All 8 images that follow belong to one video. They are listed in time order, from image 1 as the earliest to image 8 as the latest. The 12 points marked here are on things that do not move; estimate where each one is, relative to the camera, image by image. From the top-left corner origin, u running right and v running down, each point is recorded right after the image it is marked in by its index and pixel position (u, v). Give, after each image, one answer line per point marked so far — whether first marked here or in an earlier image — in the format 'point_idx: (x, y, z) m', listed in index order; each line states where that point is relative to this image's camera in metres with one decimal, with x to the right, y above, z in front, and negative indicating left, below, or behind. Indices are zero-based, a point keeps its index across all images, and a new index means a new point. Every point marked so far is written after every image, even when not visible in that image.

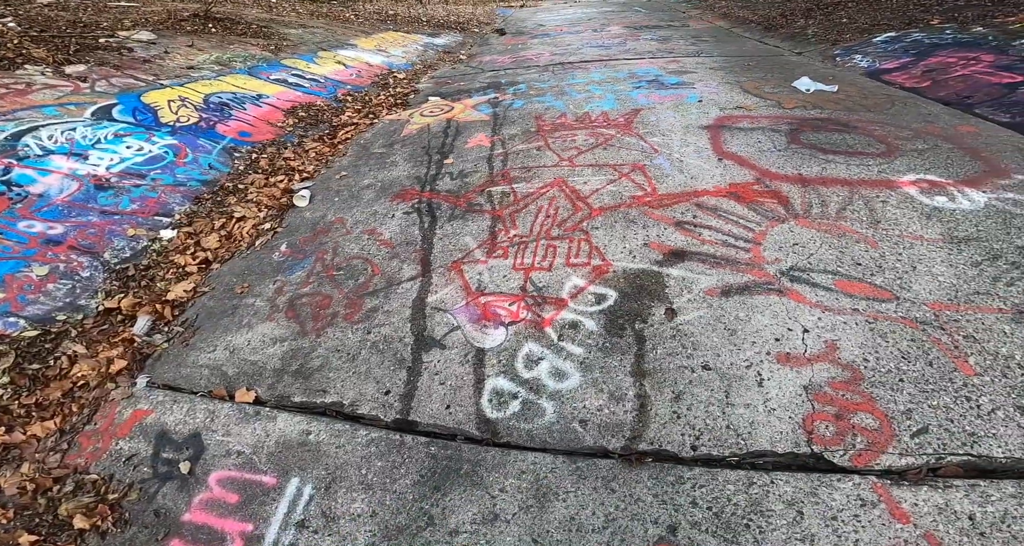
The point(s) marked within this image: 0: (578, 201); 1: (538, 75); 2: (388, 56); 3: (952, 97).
0: (+0.6, +0.6, +4.1) m
1: (+0.5, +3.2, +8.0) m
2: (-2.4, +4.4, +10.0) m
3: (+5.3, +2.1, +5.9) m
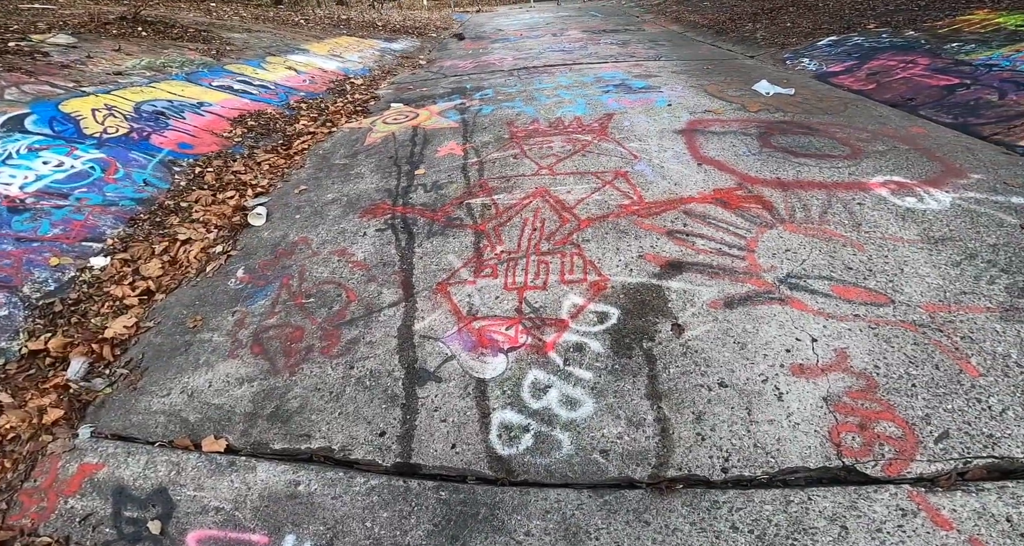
0: (+0.4, +0.5, +3.9) m
1: (-0.1, +3.0, +7.9) m
2: (-3.3, +4.1, +9.5) m
3: (+4.9, +2.2, +6.2) m
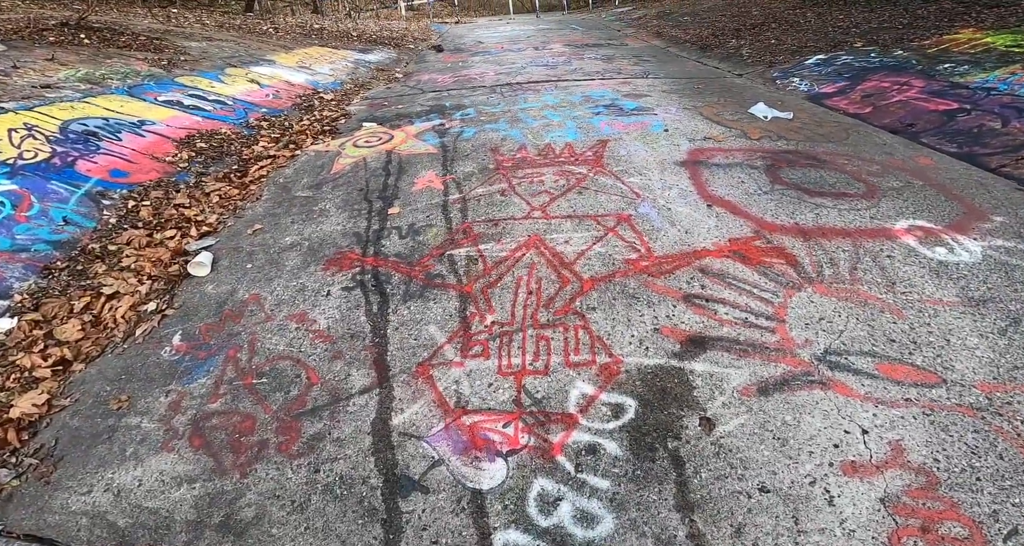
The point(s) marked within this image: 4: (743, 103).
0: (+0.4, 0.0, +3.4) m
1: (-0.4, +2.6, +7.3) m
2: (-3.7, +3.6, +8.8) m
3: (+4.6, +1.8, +6.0) m
4: (+3.1, +2.3, +6.7) m
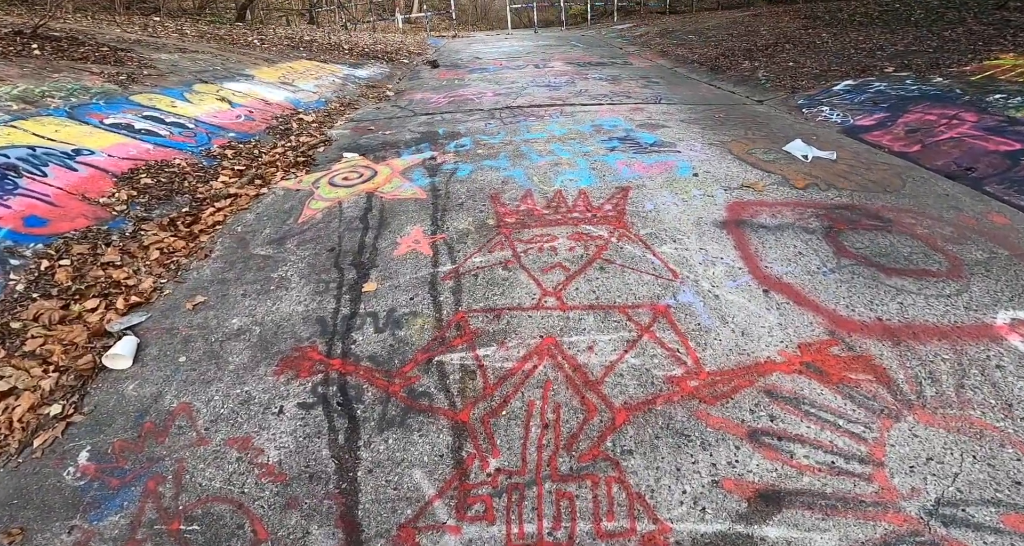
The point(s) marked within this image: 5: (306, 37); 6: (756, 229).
0: (+0.4, -0.6, +2.6) m
1: (-0.4, +1.9, +6.5) m
2: (-3.7, +3.0, +7.9) m
3: (+4.7, +1.1, +5.2) m
4: (+3.1, +1.6, +5.9) m
5: (-5.2, +5.8, +12.1) m
6: (+1.9, +0.3, +3.8) m
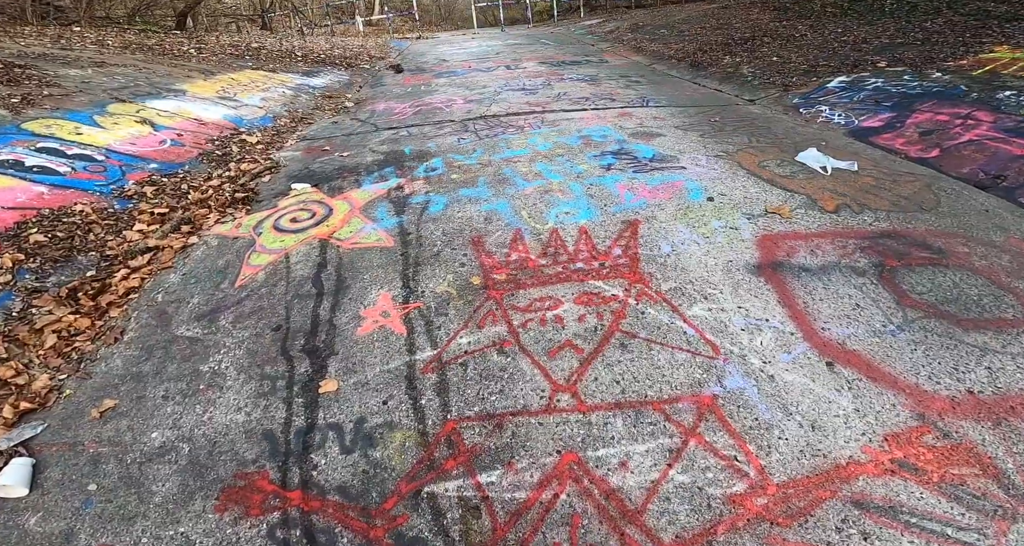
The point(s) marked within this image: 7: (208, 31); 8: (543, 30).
0: (+0.5, -1.0, +2.0) m
1: (-0.6, +1.5, +5.8) m
2: (-4.0, +2.4, +7.0) m
3: (+4.5, +0.9, +4.8) m
4: (+3.0, +1.4, +5.4) m
5: (-5.9, +5.2, +11.0) m
6: (+1.9, 0.0, +3.2) m
7: (-9.1, +7.2, +14.7) m
8: (+1.2, +9.5, +19.3) m
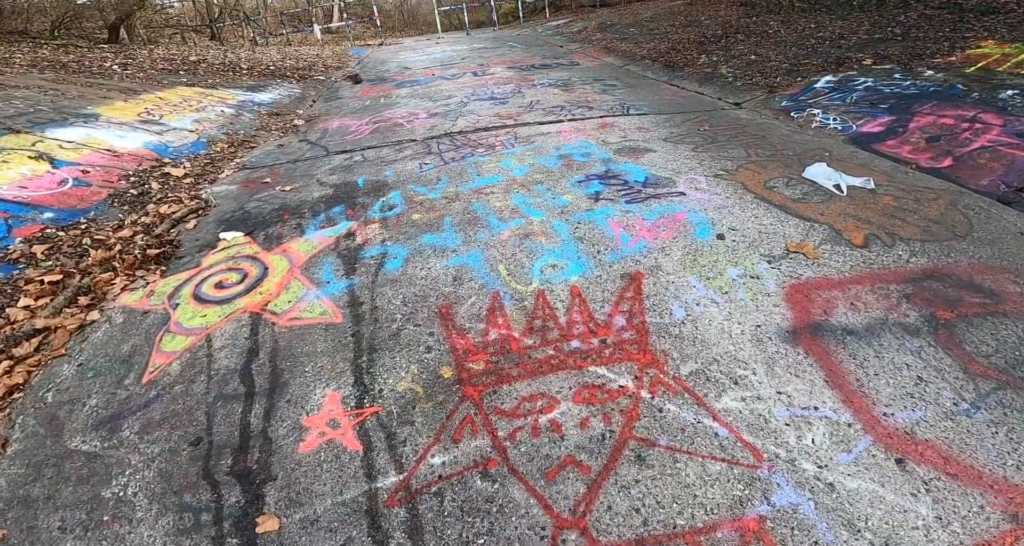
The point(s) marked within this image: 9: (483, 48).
0: (+0.5, -1.4, +1.4) m
1: (-0.9, +1.1, +5.1) m
2: (-4.4, +1.8, +6.1) m
3: (+4.3, +0.7, +4.3) m
4: (+2.7, +1.1, +4.8) m
5: (-6.6, +4.5, +10.0) m
6: (+1.8, -0.3, +2.7) m
7: (-10.1, +6.4, +13.5) m
8: (-0.1, +9.2, +18.6) m
9: (-0.8, +6.4, +13.9) m
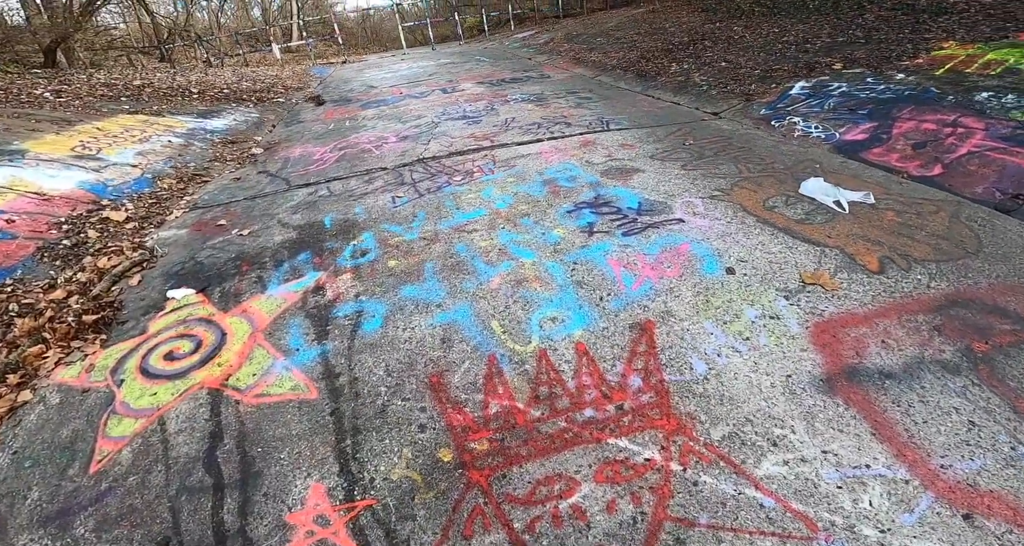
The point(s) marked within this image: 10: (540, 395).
0: (+0.7, -1.7, +1.1) m
1: (-1.1, +0.7, +4.7) m
2: (-4.7, +1.2, +5.6) m
3: (+4.2, +0.7, +4.3) m
4: (+2.5, +0.9, +4.7) m
5: (-7.2, +3.7, +9.4) m
6: (+1.8, -0.5, +2.4) m
7: (-11.0, +5.4, +12.7) m
8: (-1.5, +8.7, +18.4) m
9: (-1.7, +5.9, +13.6) m
10: (+0.2, -0.6, +2.6) m
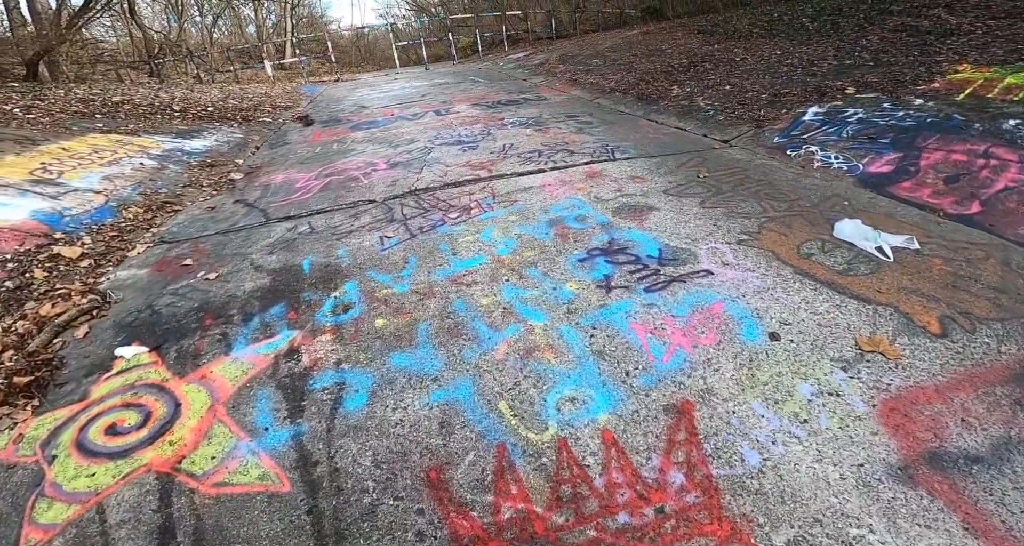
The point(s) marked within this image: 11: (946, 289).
0: (+0.8, -2.0, +0.6) m
1: (-1.1, +0.3, +4.2) m
2: (-4.7, +0.8, +5.1) m
3: (+4.2, +0.3, +3.9) m
4: (+2.5, +0.5, +4.3) m
5: (-7.2, +3.2, +8.9) m
6: (+1.9, -0.9, +2.0) m
7: (-11.1, +4.7, +12.2) m
8: (-1.7, +7.8, +18.1) m
9: (-1.9, +5.2, +13.3) m
10: (+0.2, -0.9, +2.1) m
11: (+2.8, -0.1, +3.2) m
